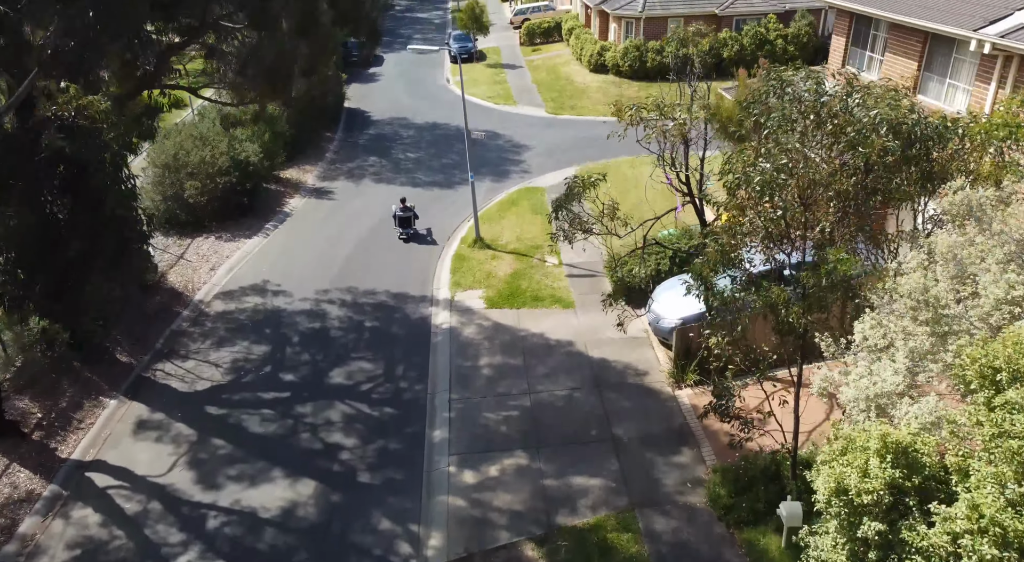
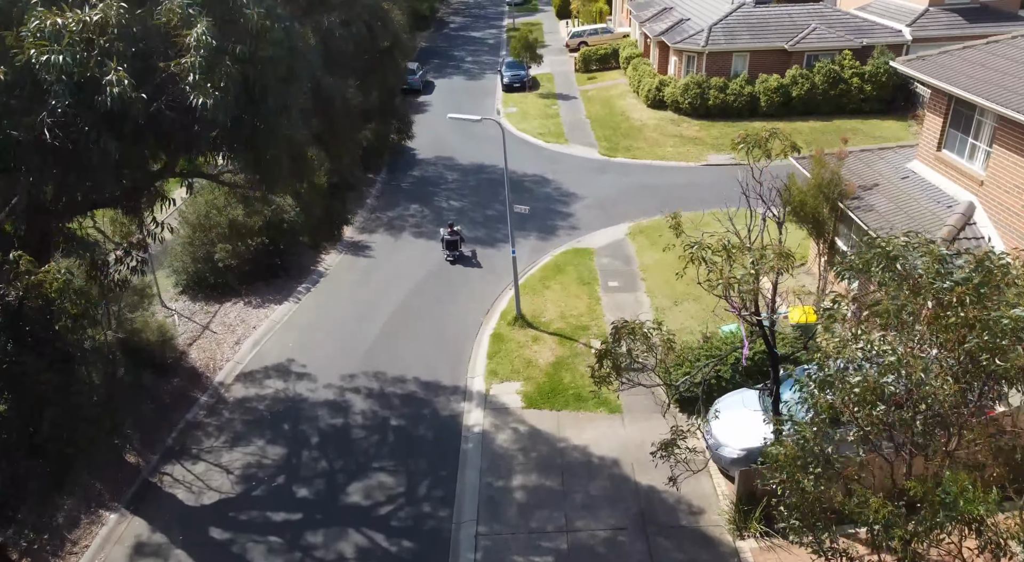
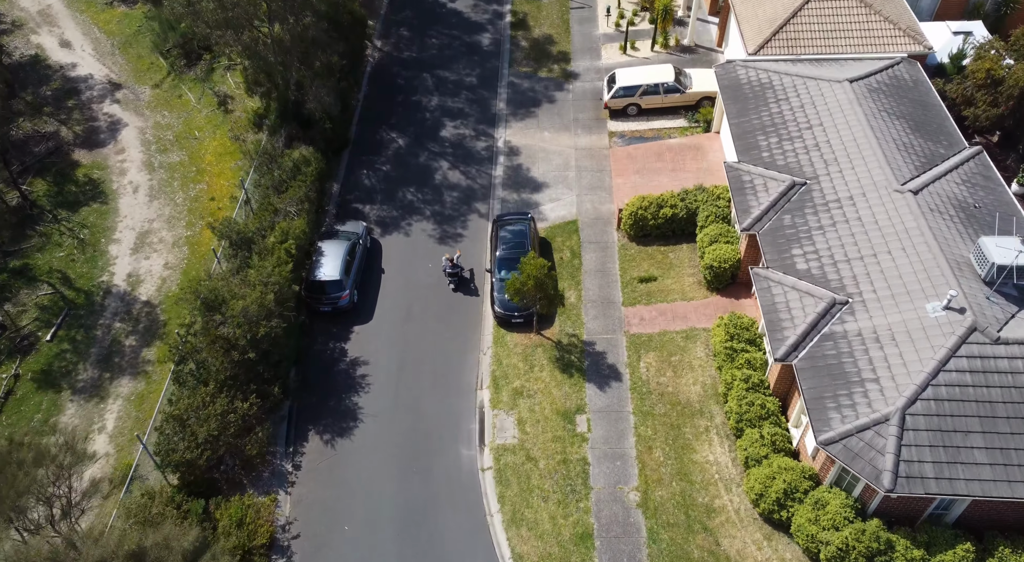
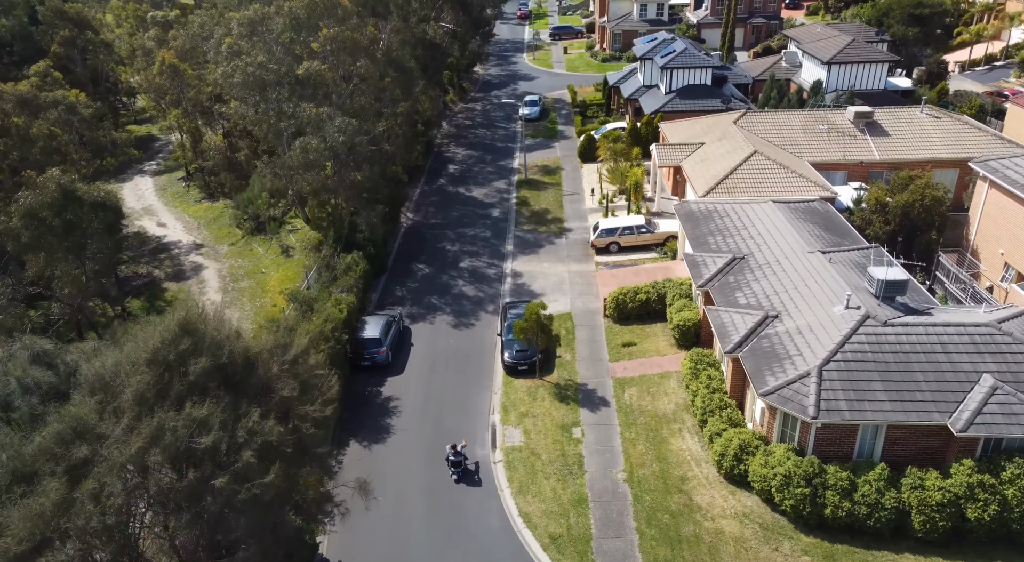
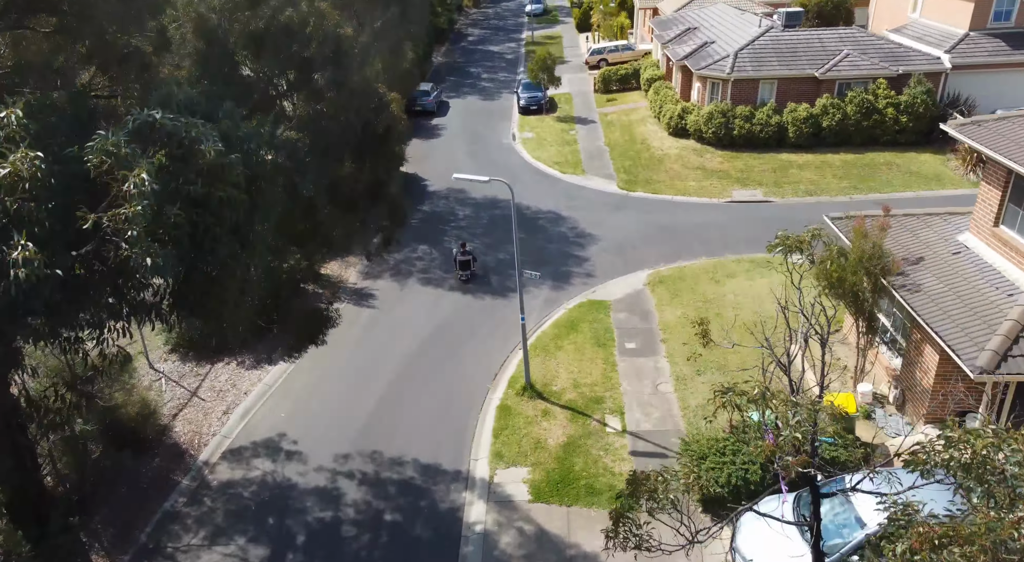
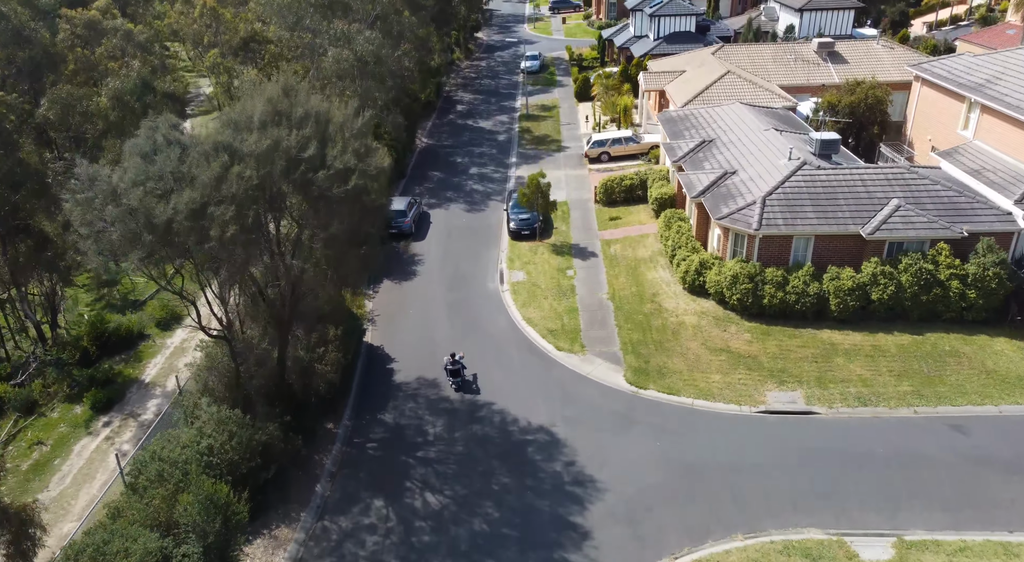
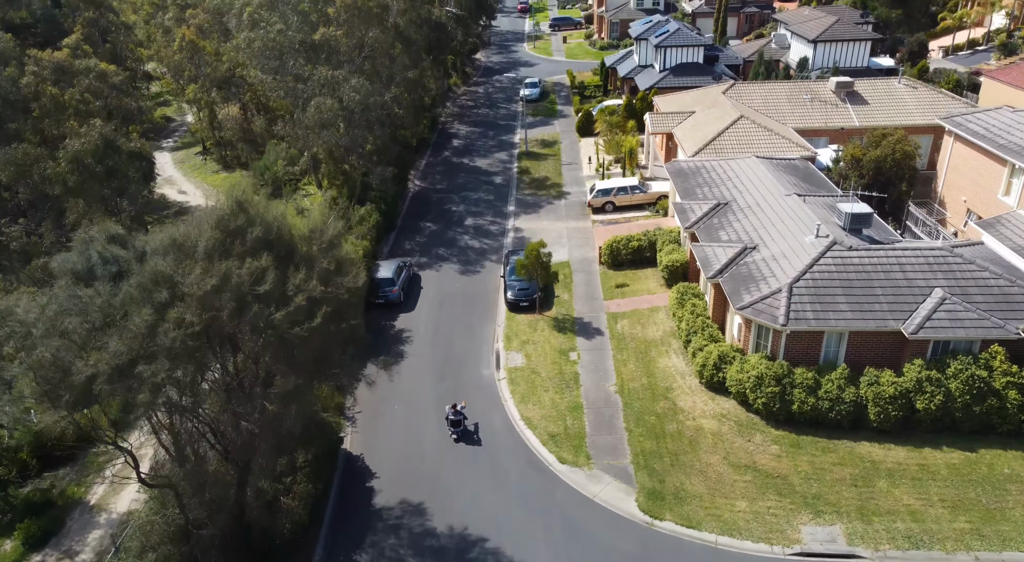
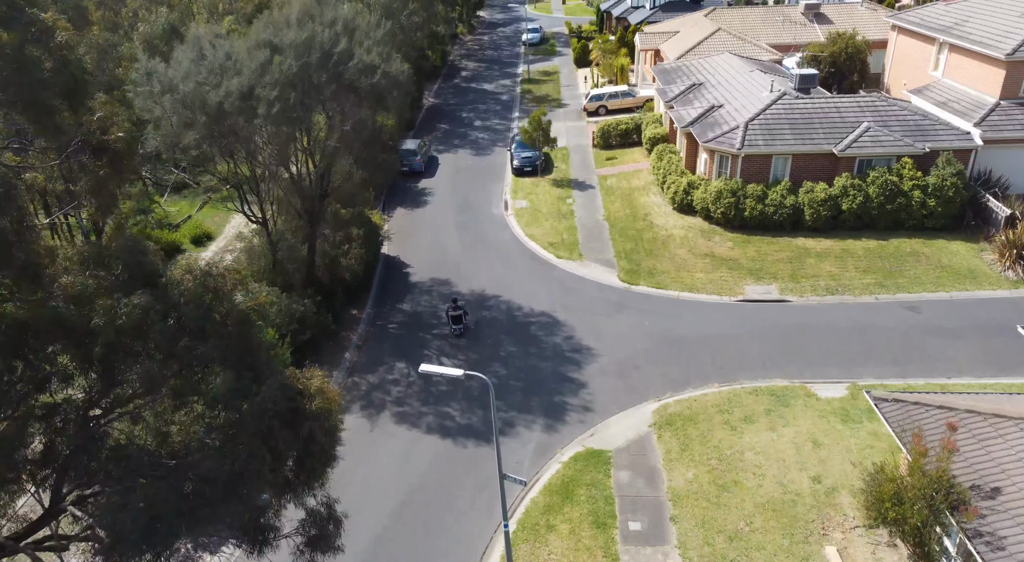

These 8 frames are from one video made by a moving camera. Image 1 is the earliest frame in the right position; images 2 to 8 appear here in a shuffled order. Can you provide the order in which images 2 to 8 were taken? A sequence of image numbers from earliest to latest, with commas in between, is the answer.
2, 5, 8, 6, 7, 4, 3
